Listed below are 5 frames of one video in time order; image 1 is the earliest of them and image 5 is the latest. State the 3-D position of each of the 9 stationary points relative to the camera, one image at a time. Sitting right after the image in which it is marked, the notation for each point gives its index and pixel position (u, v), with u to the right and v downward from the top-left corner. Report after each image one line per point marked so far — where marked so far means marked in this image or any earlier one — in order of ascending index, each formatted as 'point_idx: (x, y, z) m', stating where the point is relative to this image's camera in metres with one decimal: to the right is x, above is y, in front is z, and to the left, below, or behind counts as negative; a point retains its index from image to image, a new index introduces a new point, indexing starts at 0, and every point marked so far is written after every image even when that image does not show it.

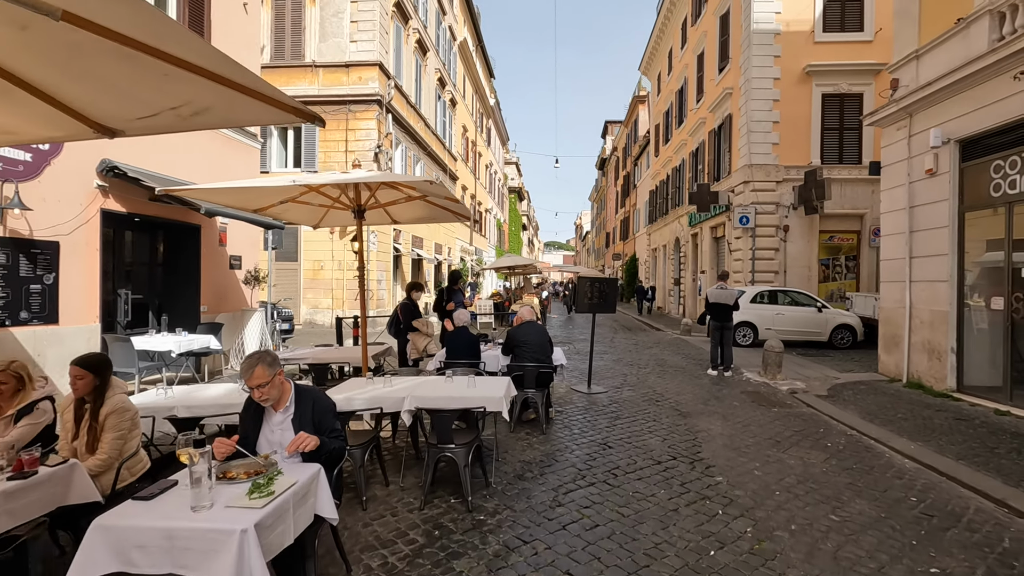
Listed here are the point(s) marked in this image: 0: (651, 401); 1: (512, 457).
0: (+2.1, -1.7, +7.9) m
1: (0.0, -1.7, +5.3) m
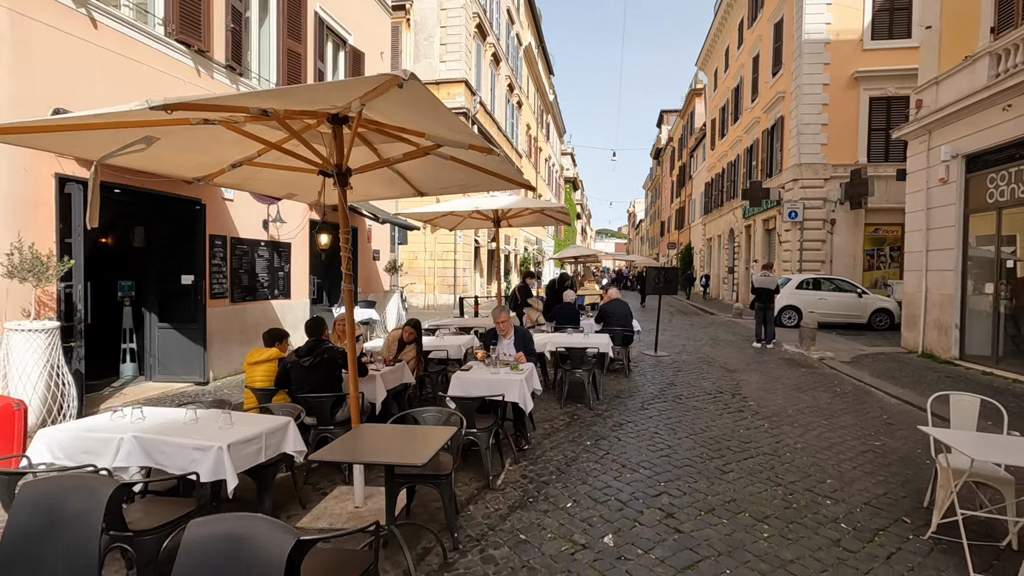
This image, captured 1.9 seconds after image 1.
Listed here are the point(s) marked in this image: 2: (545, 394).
0: (+3.7, -1.4, +10.3) m
1: (+1.5, -1.5, +7.9) m
2: (+0.4, -1.5, +7.4) m
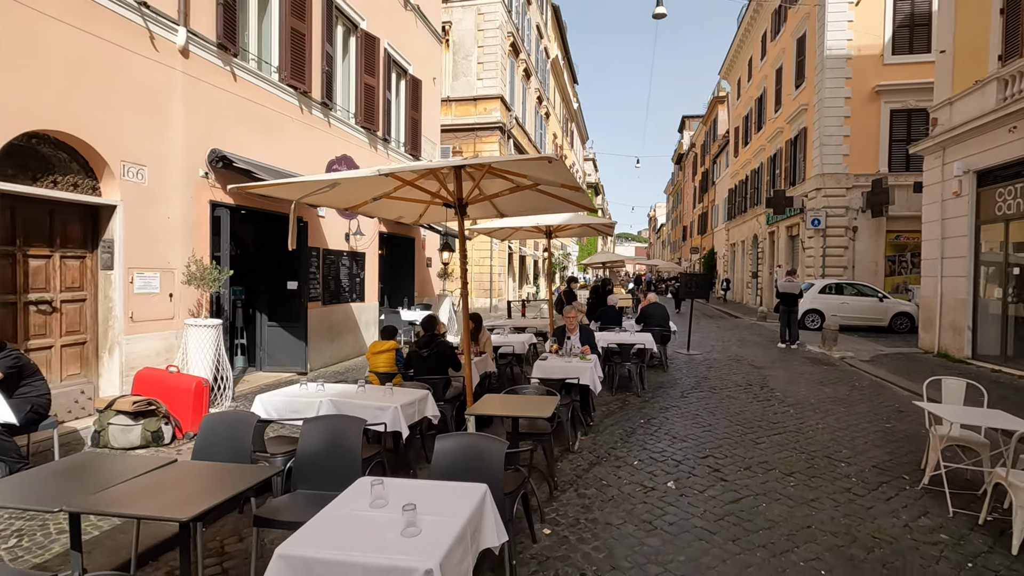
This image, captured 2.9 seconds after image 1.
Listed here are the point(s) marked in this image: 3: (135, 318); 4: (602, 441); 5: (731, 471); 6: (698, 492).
0: (+4.7, -1.5, +11.3) m
1: (+2.4, -1.6, +9.0) m
2: (+1.3, -1.5, +8.6) m
3: (-4.2, -0.3, +5.9) m
4: (+1.0, -1.7, +5.9) m
5: (+2.1, -1.8, +5.1) m
6: (+1.6, -1.8, +4.6) m
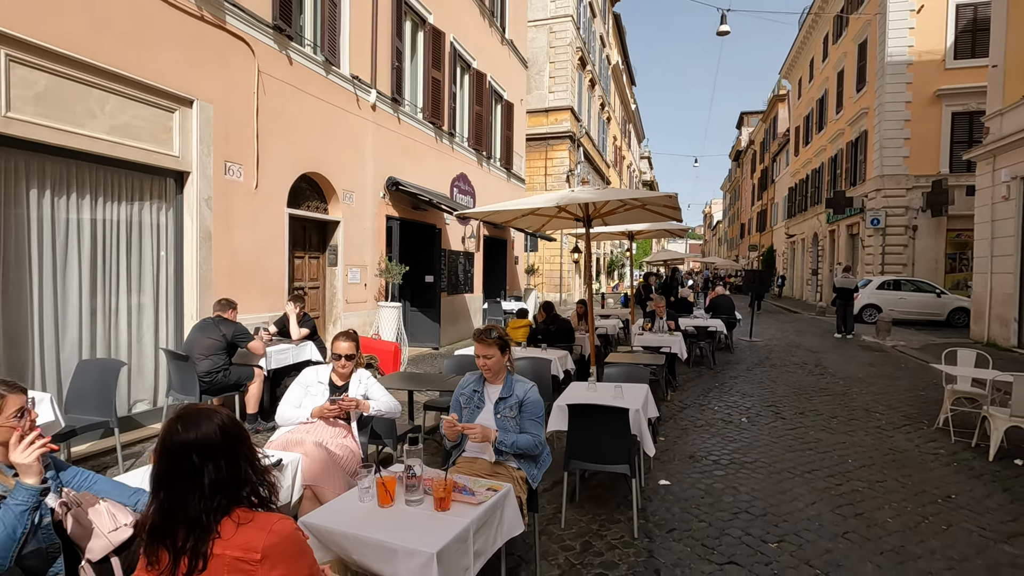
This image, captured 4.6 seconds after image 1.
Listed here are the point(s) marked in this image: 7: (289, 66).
0: (+6.8, -1.4, +12.9) m
1: (+4.3, -1.4, +10.8) m
2: (+3.2, -1.4, +10.5) m
3: (-2.6, -0.2, +8.3) m
4: (+2.6, -1.6, +7.9) m
5: (+3.6, -1.6, +6.9) m
6: (+3.1, -1.7, +6.5) m
7: (-2.9, +2.9, +7.0) m
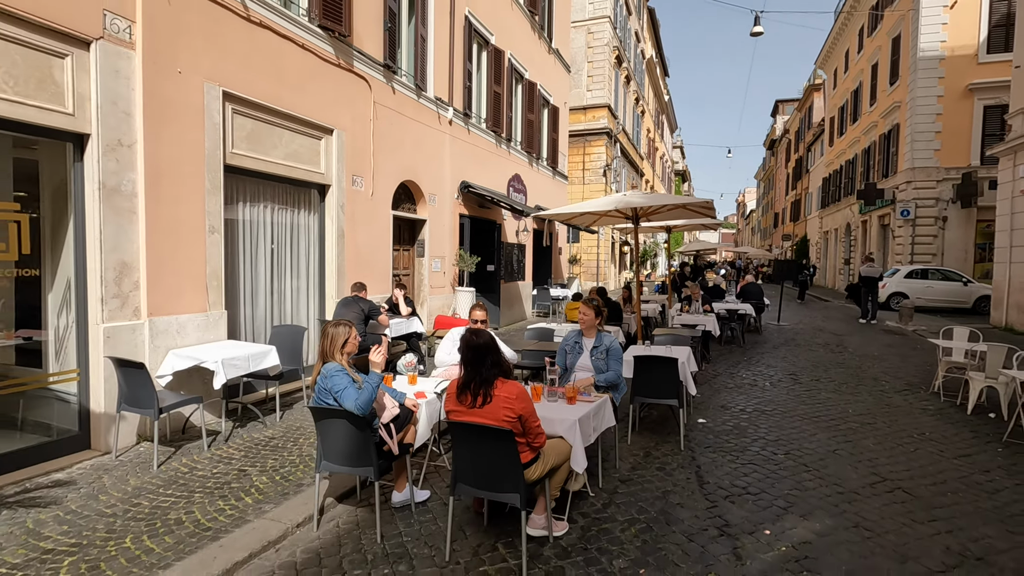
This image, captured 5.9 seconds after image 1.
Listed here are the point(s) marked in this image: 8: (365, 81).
0: (+8.1, -1.1, +14.1) m
1: (+5.4, -1.2, +12.2) m
2: (+4.4, -1.1, +11.8) m
3: (-1.5, 0.0, +10.0) m
4: (+3.6, -1.4, +9.3) m
5: (+4.6, -1.4, +8.3) m
6: (+4.1, -1.5, +7.9) m
7: (-1.9, +3.1, +8.6) m
8: (-2.2, +3.1, +7.9) m
